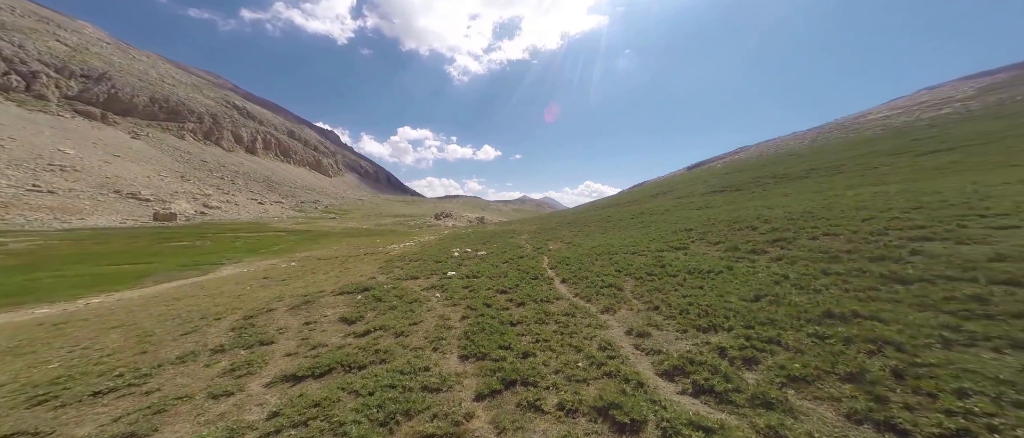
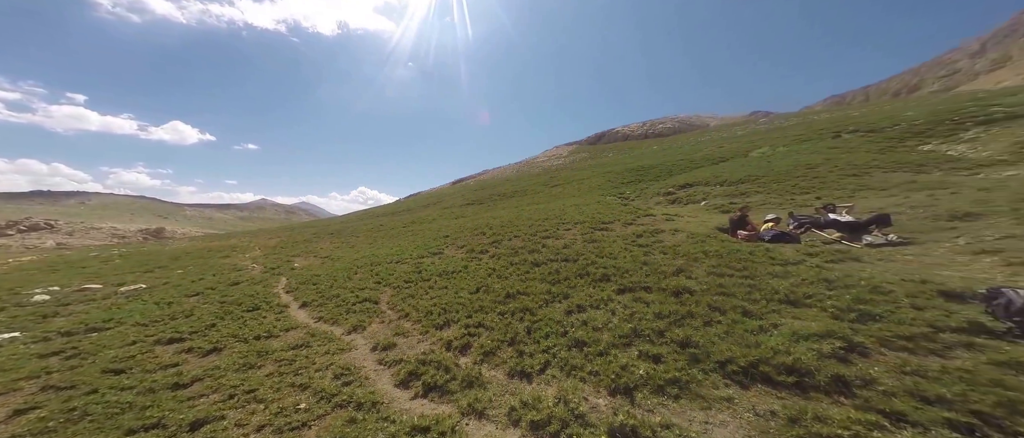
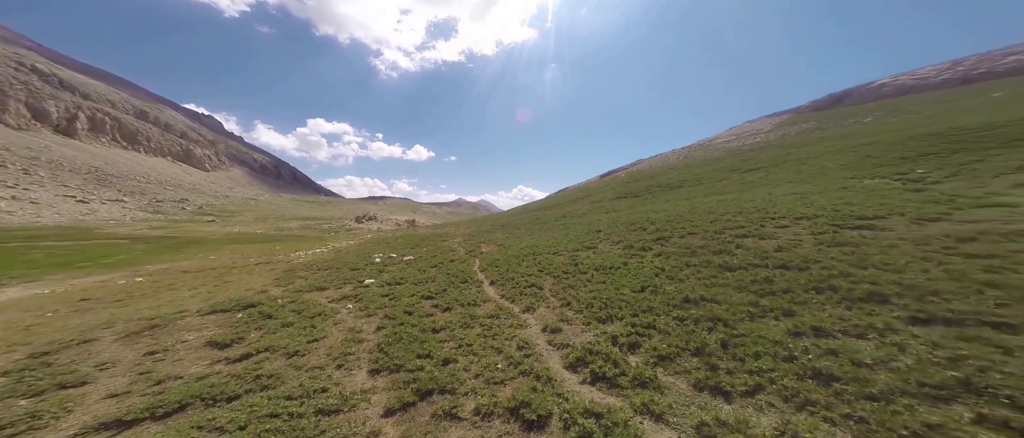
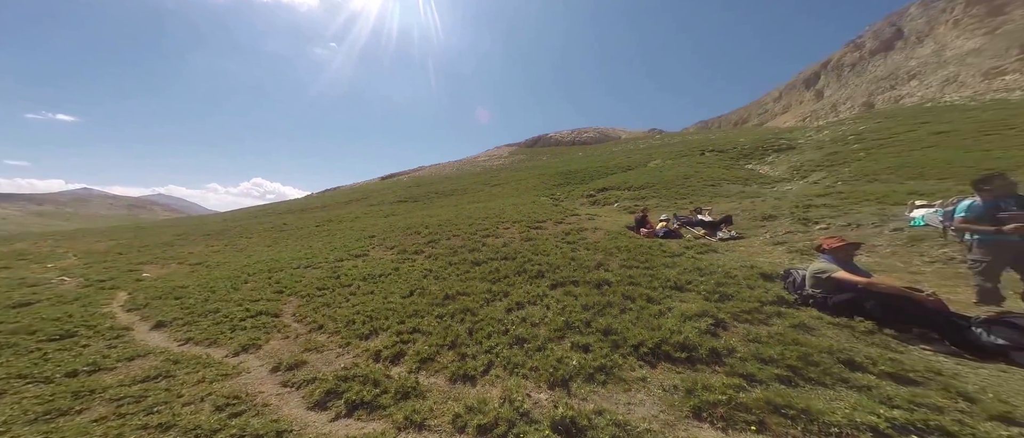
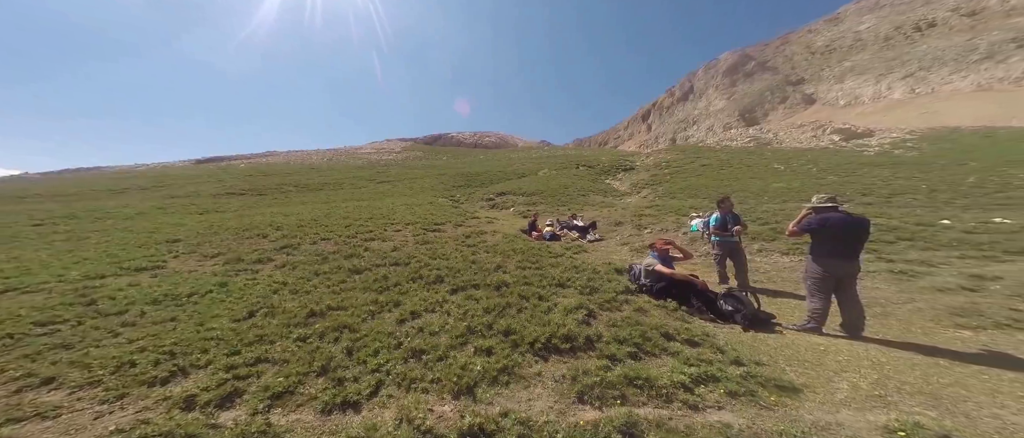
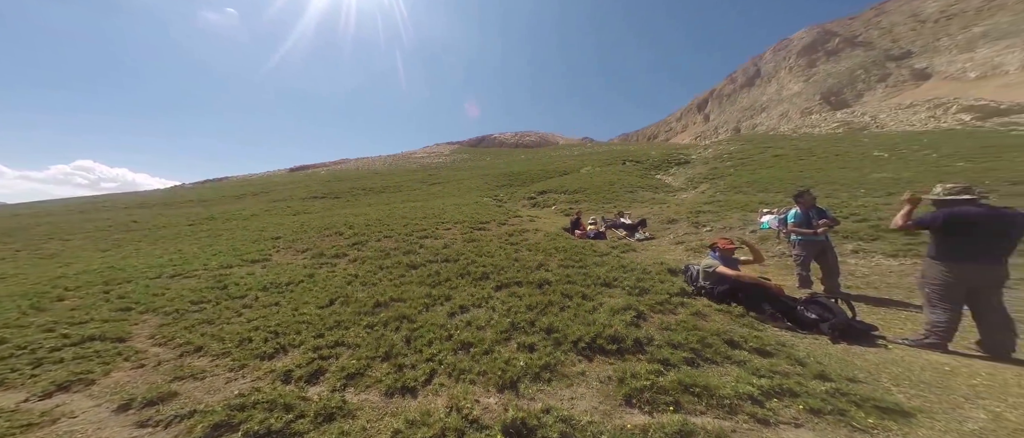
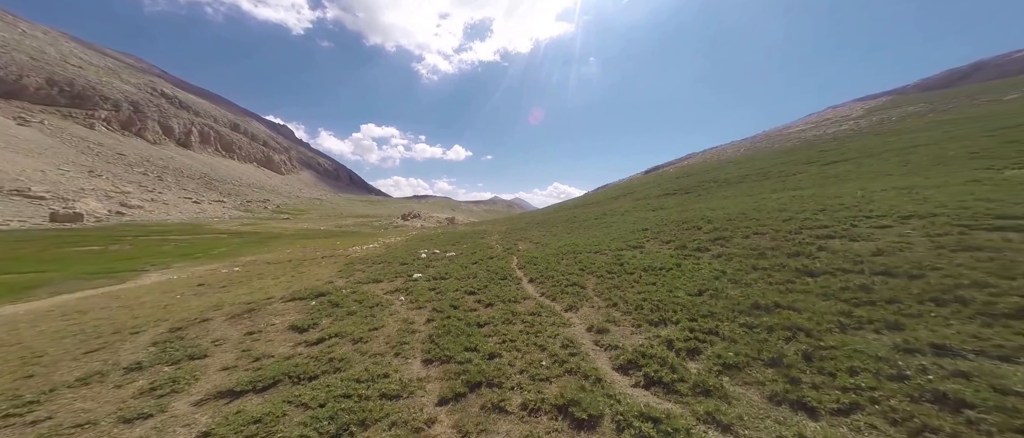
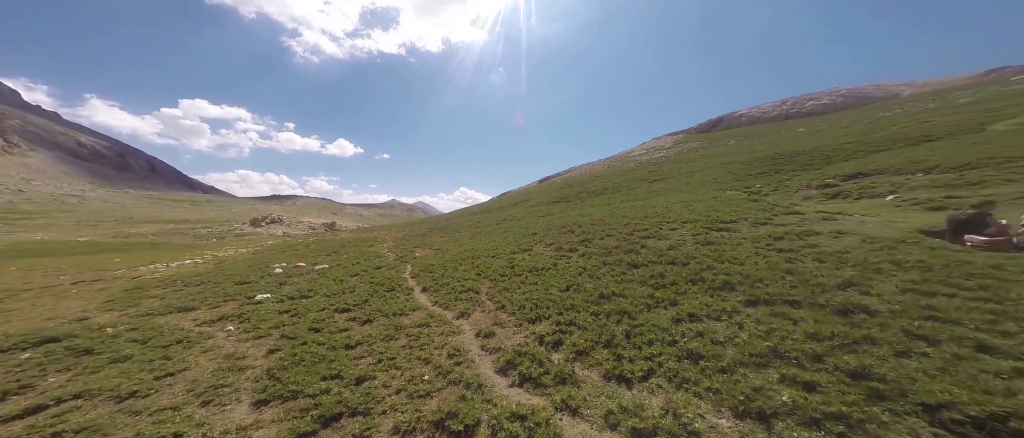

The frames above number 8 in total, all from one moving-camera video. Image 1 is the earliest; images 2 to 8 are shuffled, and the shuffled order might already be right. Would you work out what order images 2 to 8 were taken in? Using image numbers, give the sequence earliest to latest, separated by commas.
7, 3, 8, 2, 4, 6, 5
